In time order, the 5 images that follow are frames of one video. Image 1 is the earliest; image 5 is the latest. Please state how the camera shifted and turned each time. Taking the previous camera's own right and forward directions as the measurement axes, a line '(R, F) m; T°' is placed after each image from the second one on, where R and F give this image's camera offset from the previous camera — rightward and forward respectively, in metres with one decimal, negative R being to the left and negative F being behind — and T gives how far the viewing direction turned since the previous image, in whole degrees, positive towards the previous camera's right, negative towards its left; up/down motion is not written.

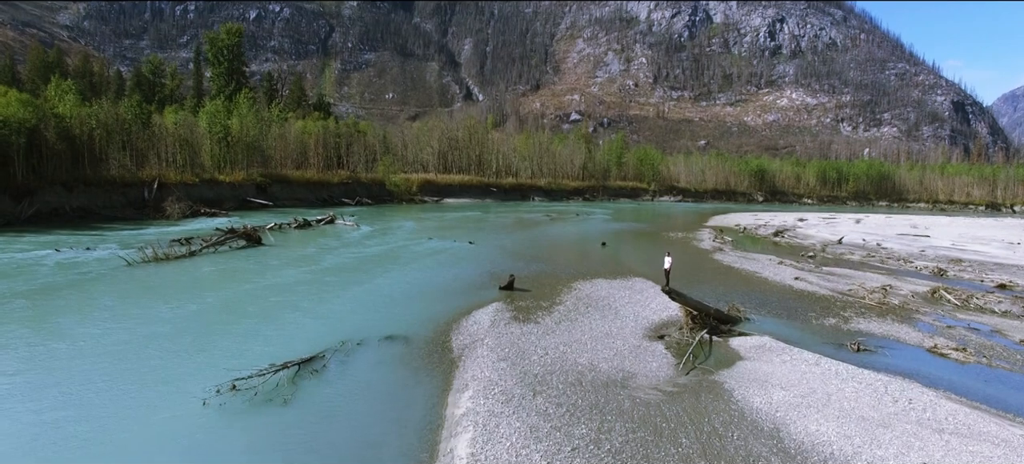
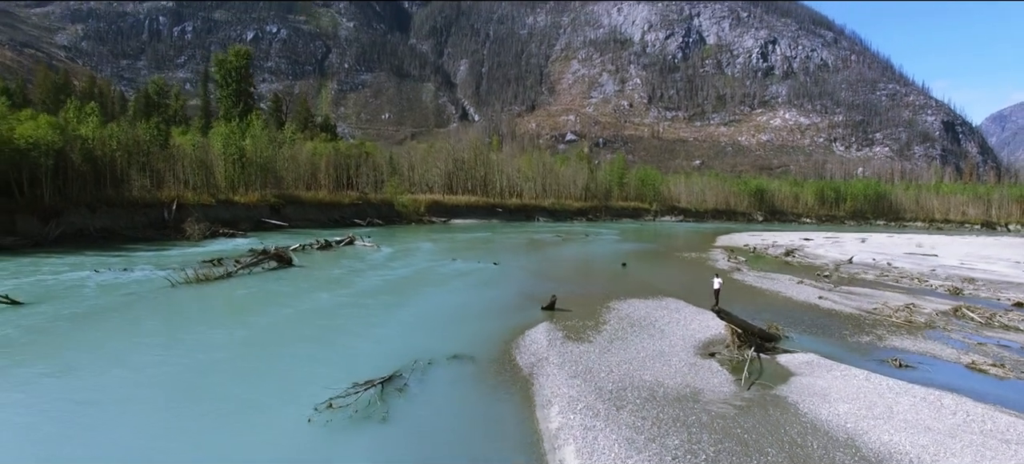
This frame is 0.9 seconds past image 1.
(-1.2, -0.6) m; +1°
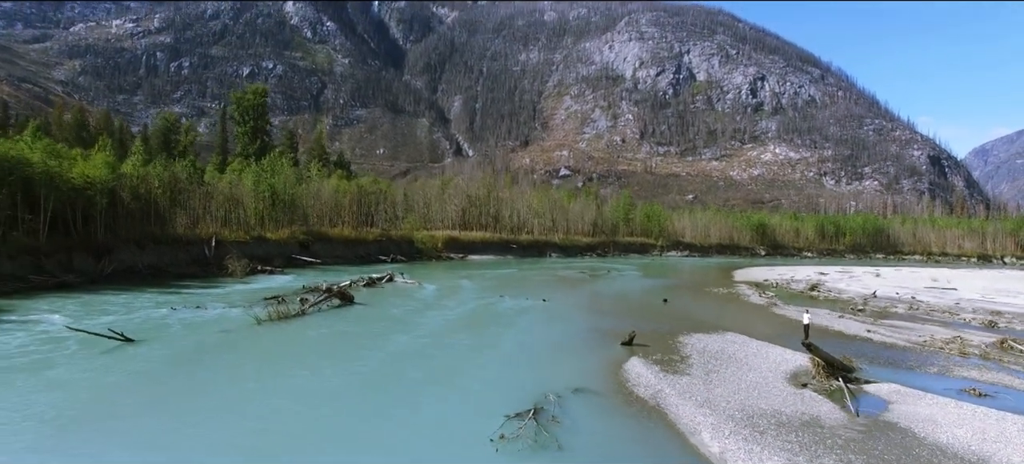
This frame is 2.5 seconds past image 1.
(-2.4, -1.1) m; +1°
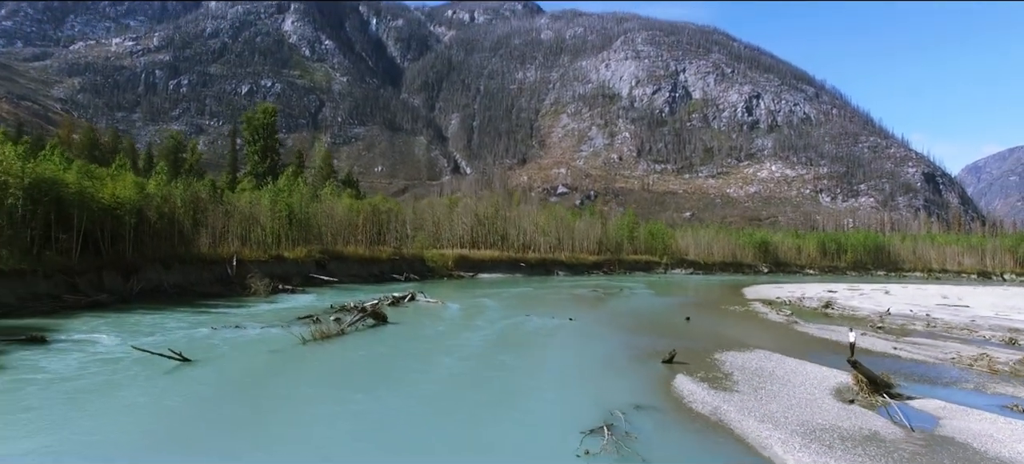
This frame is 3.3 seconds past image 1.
(-1.3, -0.6) m; 0°
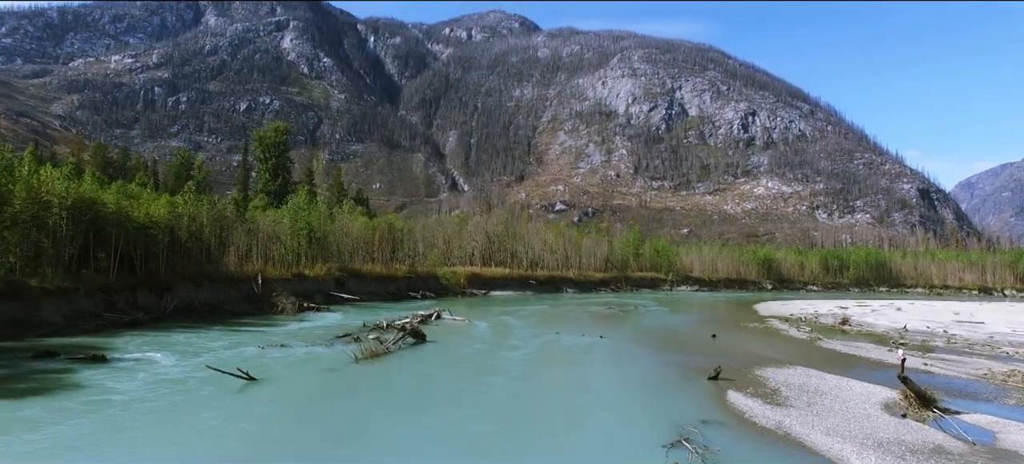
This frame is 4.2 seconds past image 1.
(-1.6, -0.6) m; 0°
